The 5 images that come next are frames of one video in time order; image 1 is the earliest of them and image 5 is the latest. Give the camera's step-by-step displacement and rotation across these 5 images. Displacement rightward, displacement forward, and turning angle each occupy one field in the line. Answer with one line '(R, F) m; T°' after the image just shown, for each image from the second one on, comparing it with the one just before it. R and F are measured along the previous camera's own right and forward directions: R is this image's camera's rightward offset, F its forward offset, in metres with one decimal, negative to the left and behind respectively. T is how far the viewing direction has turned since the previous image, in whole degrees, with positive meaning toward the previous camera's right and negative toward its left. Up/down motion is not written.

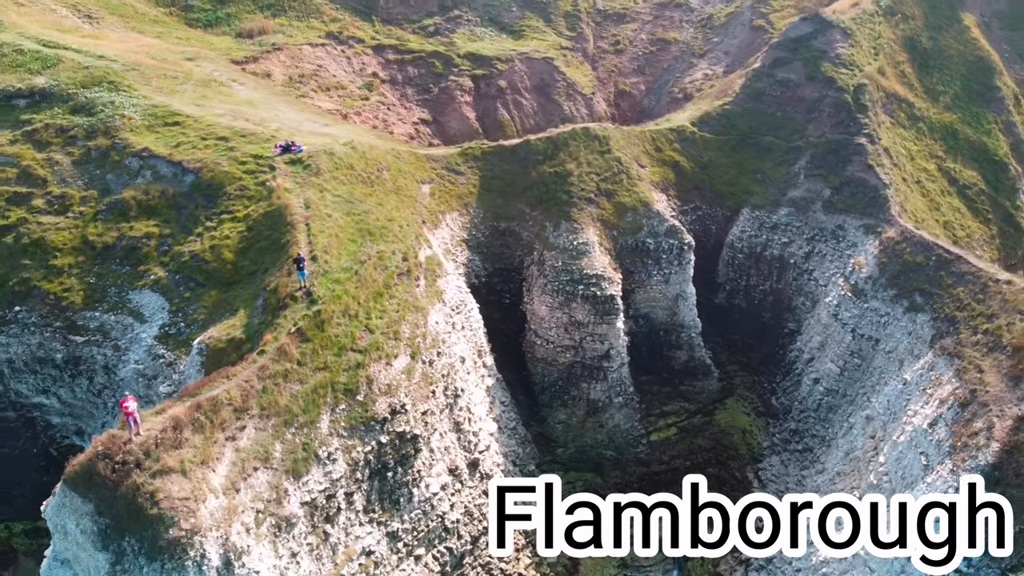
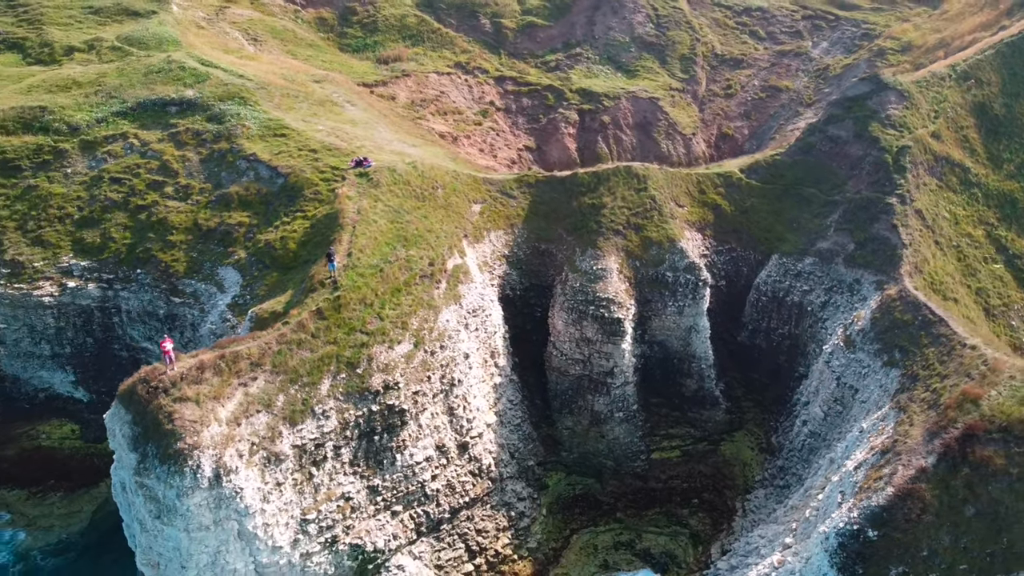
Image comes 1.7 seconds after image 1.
(+4.7, -2.6) m; -12°
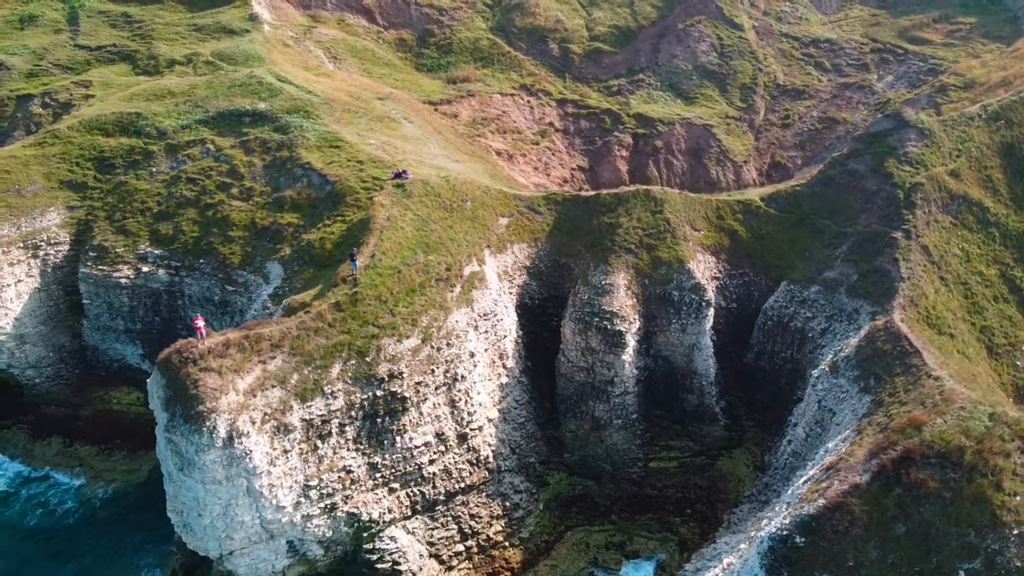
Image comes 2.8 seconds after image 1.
(+2.9, -2.0) m; -7°
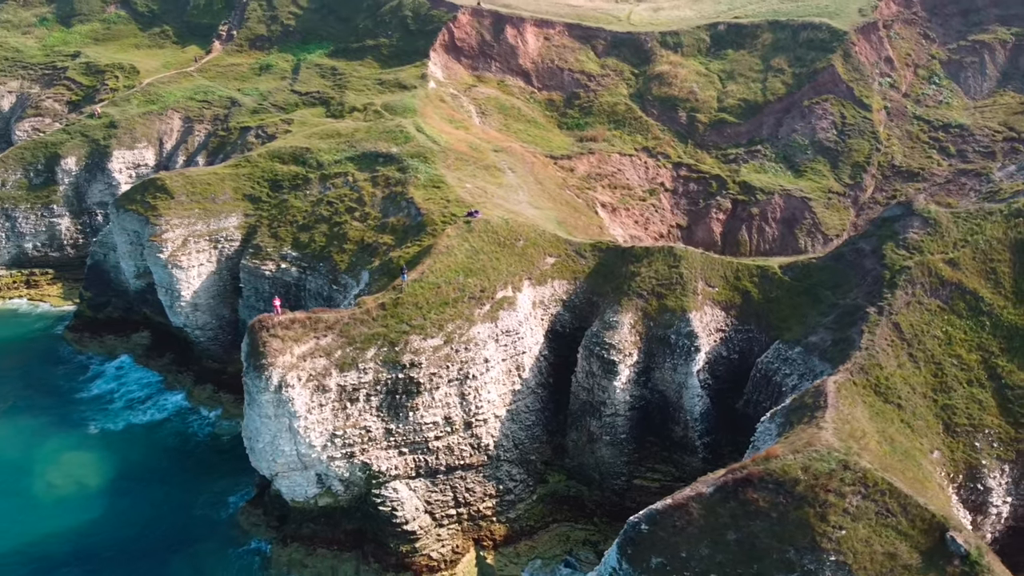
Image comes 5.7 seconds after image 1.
(+8.0, -5.1) m; -16°
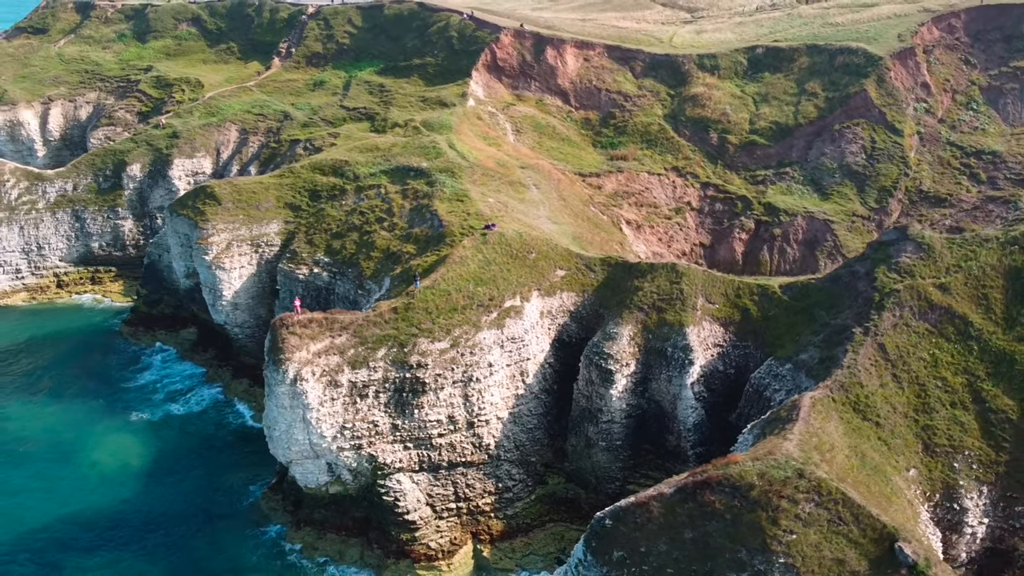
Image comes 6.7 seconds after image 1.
(+2.4, -1.9) m; -4°
